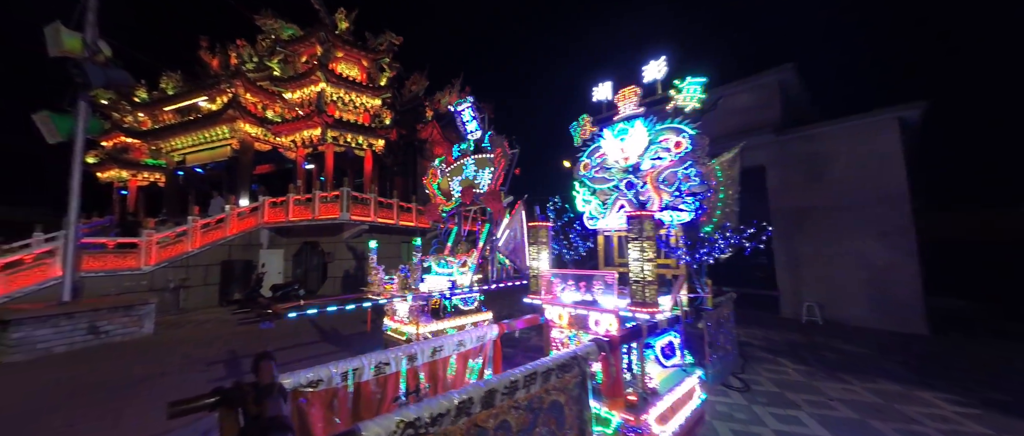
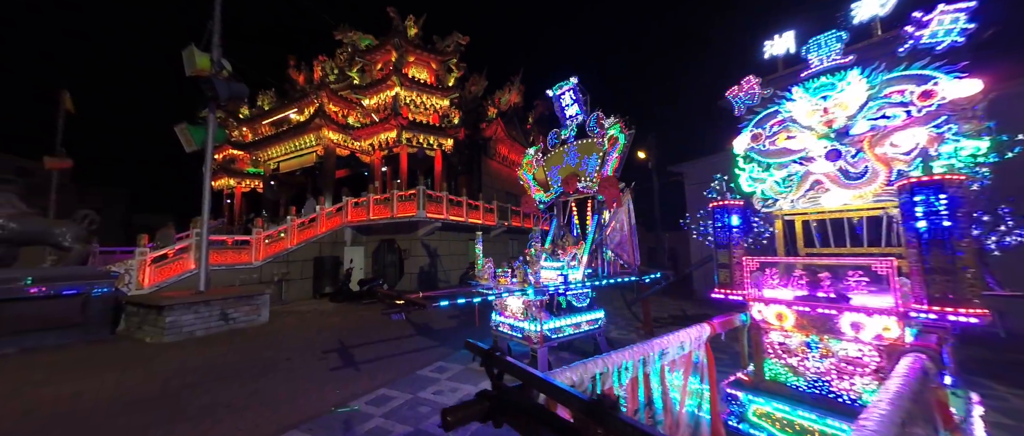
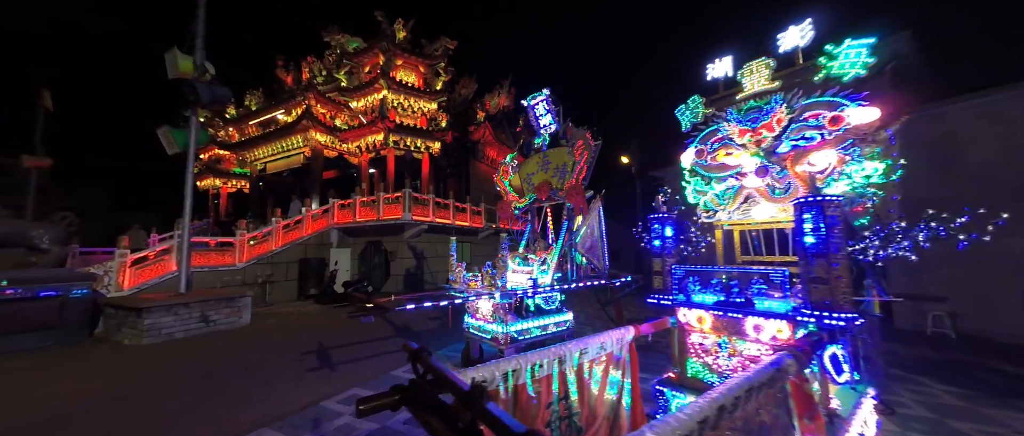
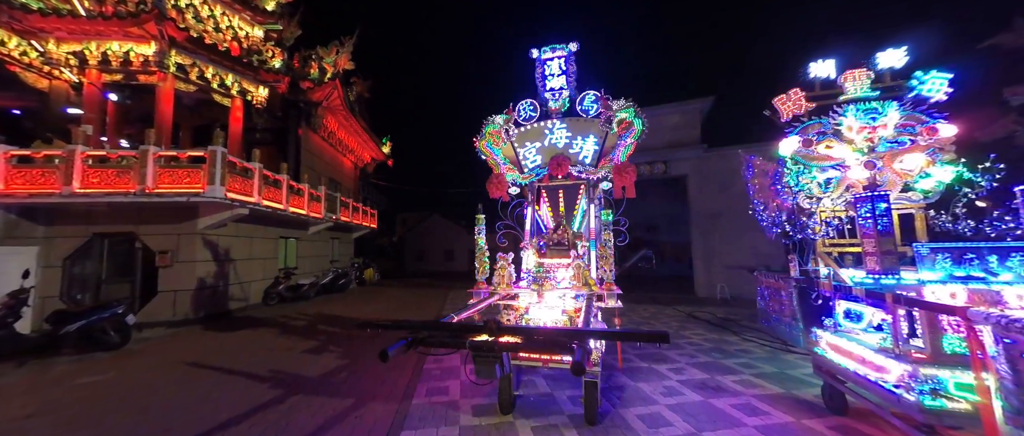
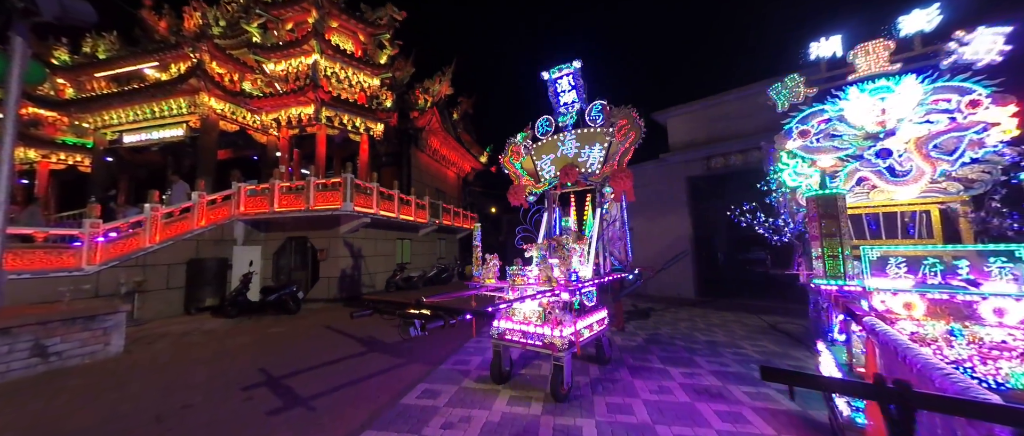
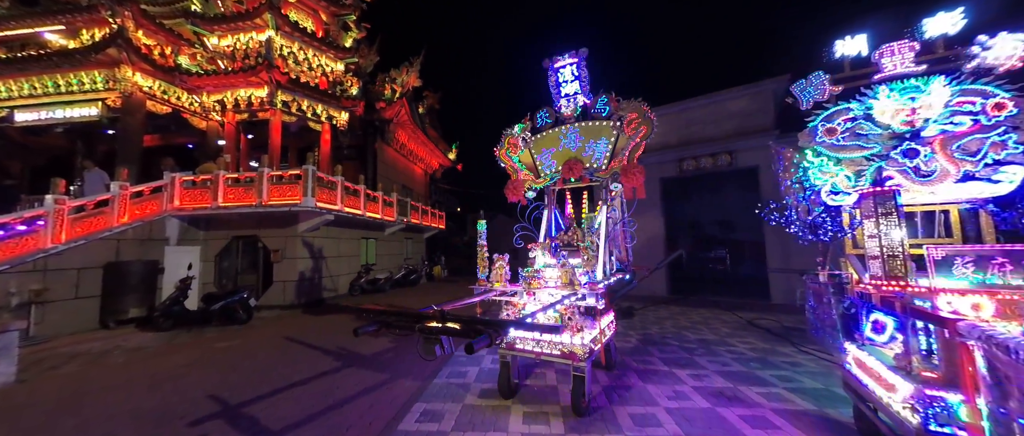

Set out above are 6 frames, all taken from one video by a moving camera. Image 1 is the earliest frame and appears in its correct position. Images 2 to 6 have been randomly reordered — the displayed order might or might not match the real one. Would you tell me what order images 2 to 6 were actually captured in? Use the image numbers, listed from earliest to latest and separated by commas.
3, 2, 5, 6, 4
